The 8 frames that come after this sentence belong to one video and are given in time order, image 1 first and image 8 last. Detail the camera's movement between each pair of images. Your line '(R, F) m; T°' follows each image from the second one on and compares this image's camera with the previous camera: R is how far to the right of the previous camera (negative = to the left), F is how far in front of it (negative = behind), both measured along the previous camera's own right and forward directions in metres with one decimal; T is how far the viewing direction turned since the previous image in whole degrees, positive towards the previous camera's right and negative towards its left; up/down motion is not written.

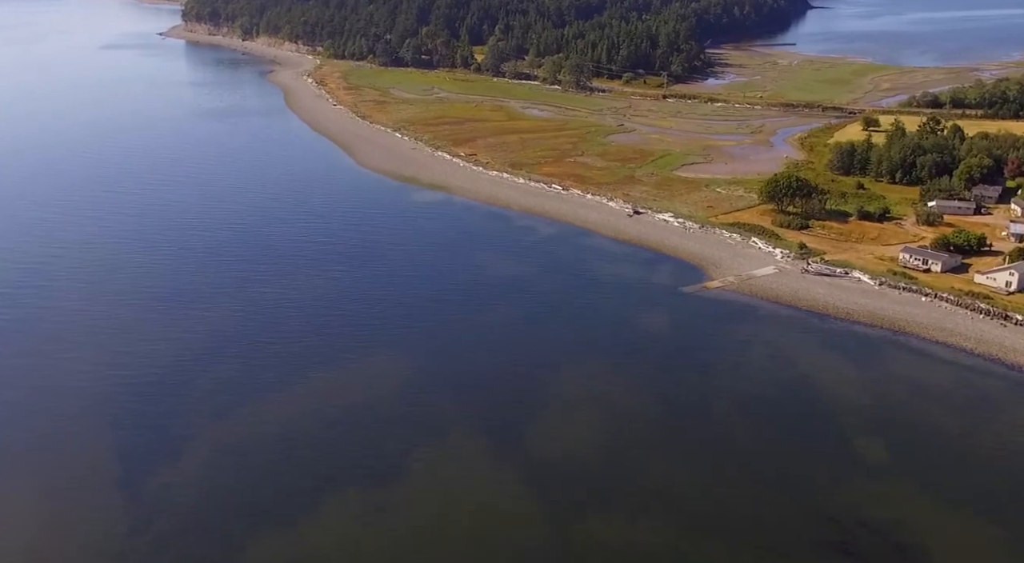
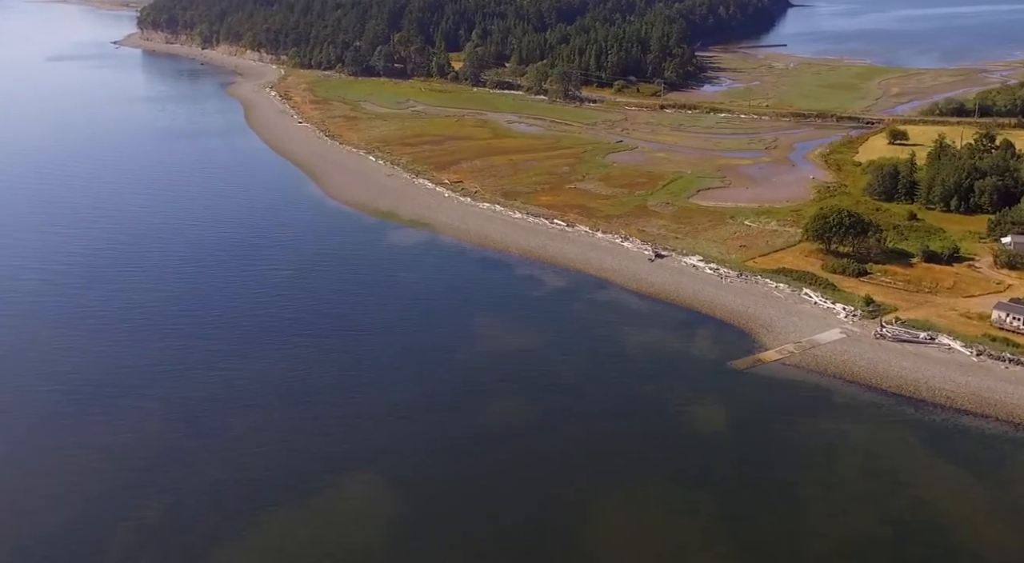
(-1.3, +8.7) m; +2°
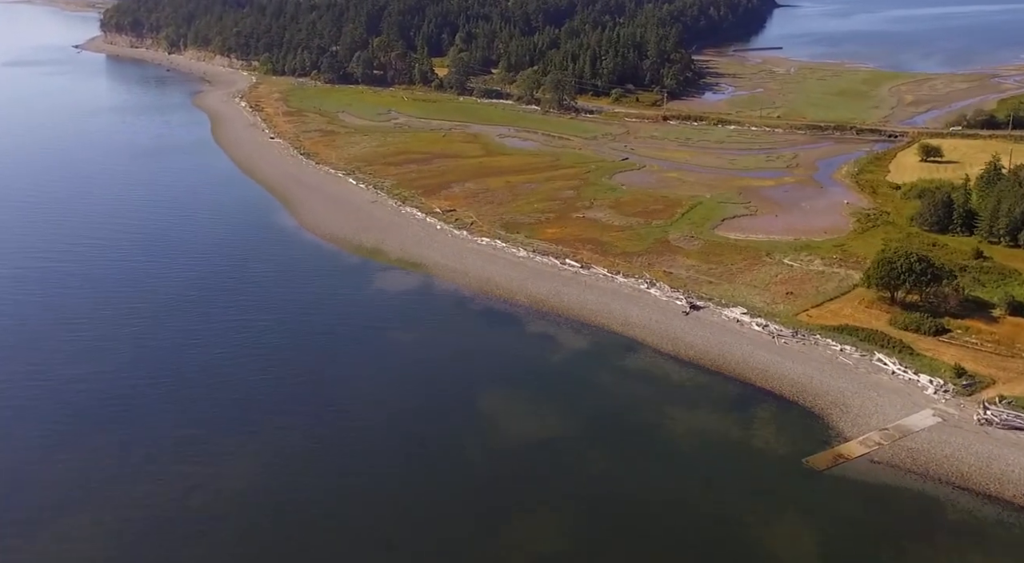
(-1.4, +7.0) m; +1°
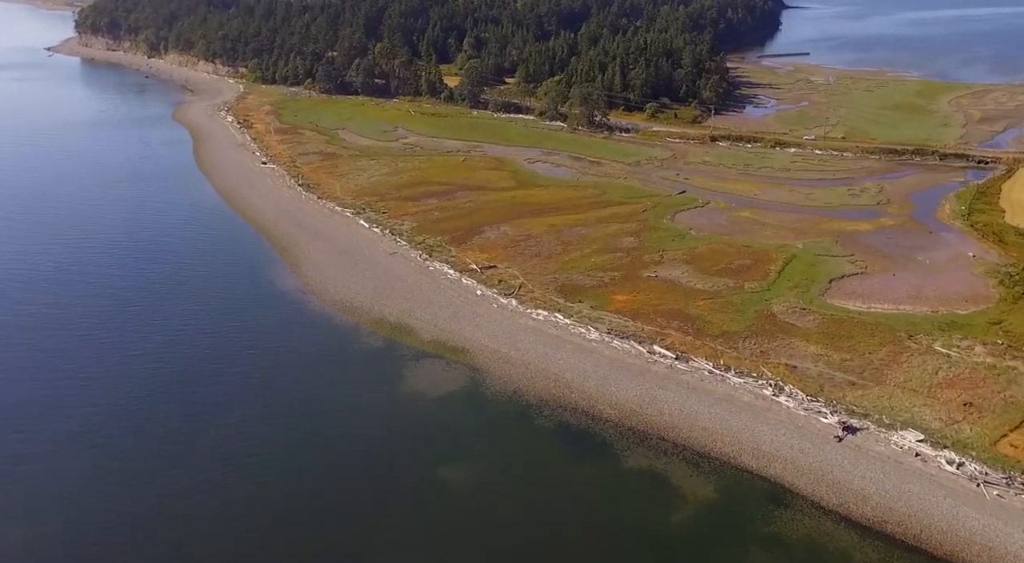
(-3.5, +10.4) m; +1°
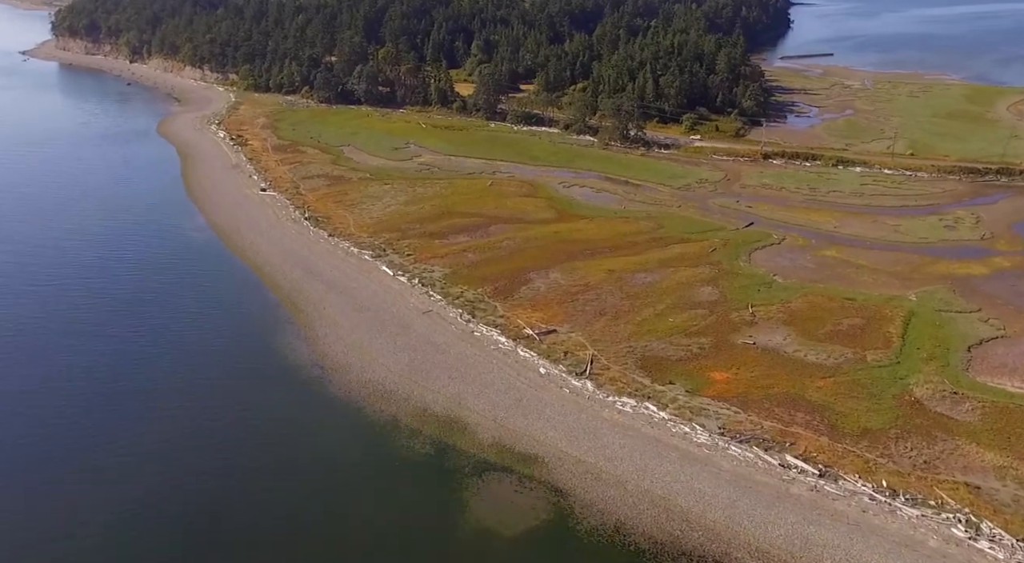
(-3.3, +8.0) m; +1°
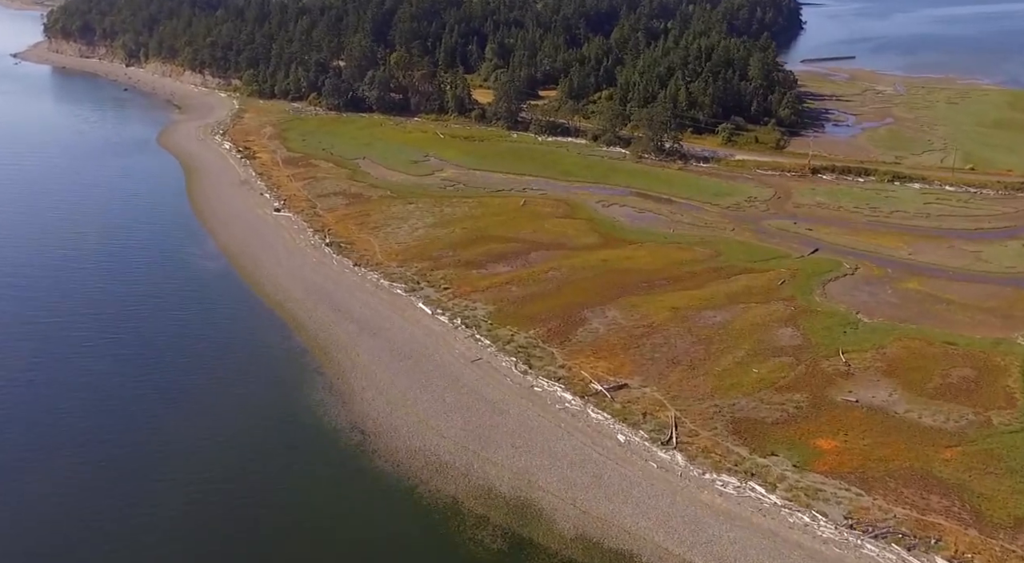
(-2.7, +4.6) m; 0°
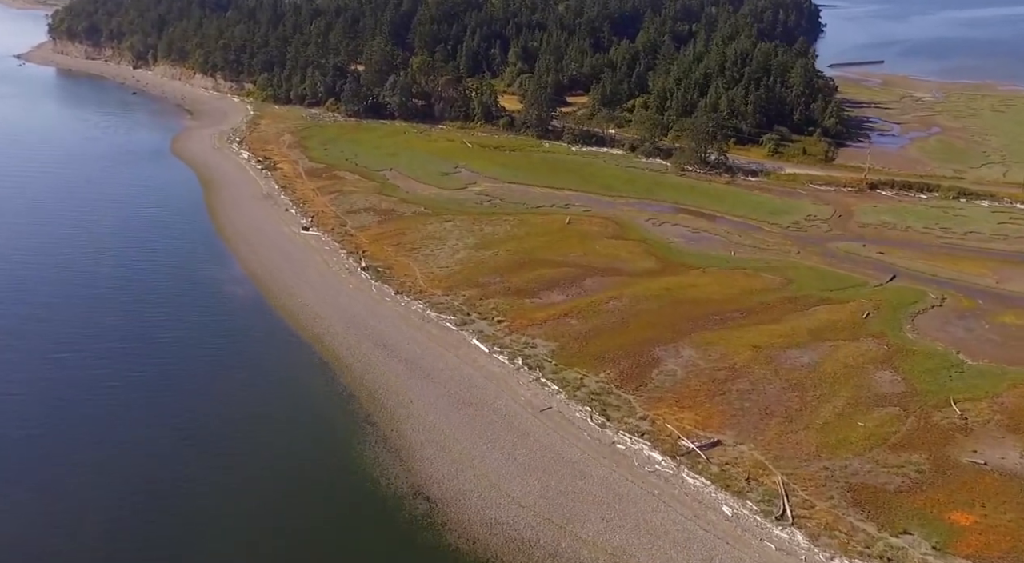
(-2.7, +3.6) m; 0°
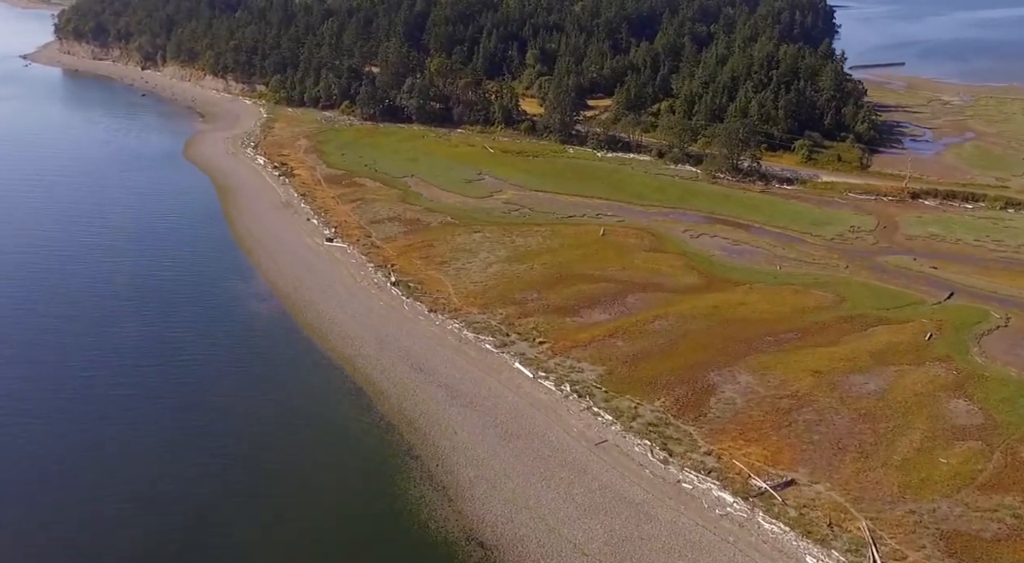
(-1.8, +2.1) m; 0°
